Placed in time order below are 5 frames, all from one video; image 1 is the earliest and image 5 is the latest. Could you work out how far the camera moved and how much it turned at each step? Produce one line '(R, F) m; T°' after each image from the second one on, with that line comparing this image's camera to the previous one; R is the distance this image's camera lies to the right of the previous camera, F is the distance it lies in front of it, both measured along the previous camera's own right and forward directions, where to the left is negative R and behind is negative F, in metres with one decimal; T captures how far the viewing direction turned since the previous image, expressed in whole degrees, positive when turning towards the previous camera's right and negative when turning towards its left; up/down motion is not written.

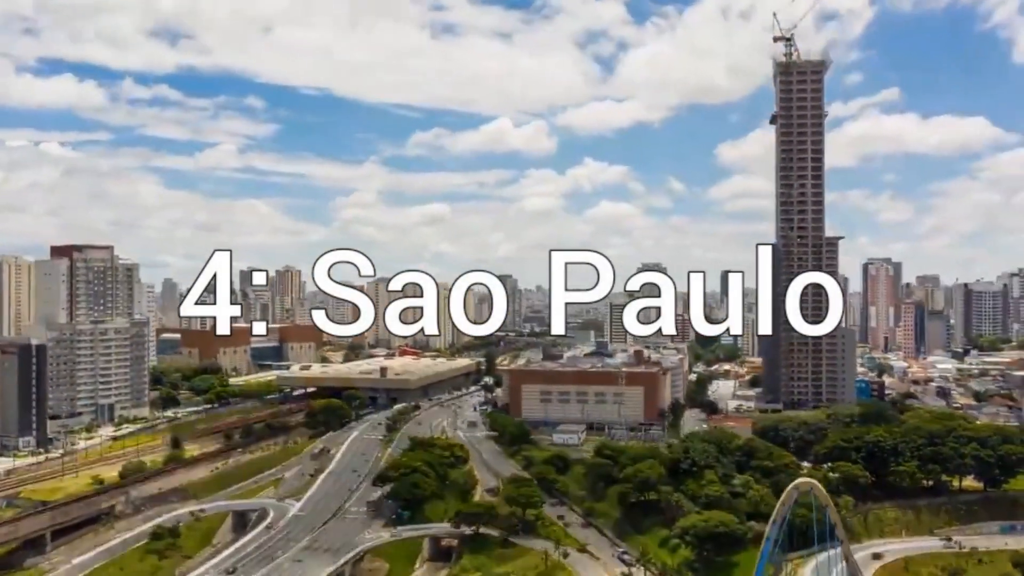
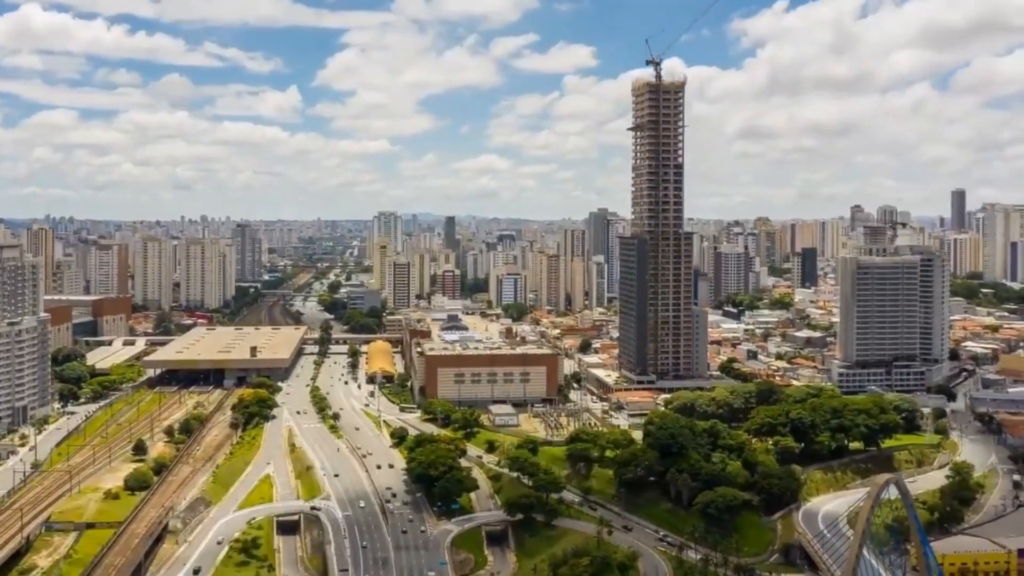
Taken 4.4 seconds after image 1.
(-7.7, -1.9) m; +18°
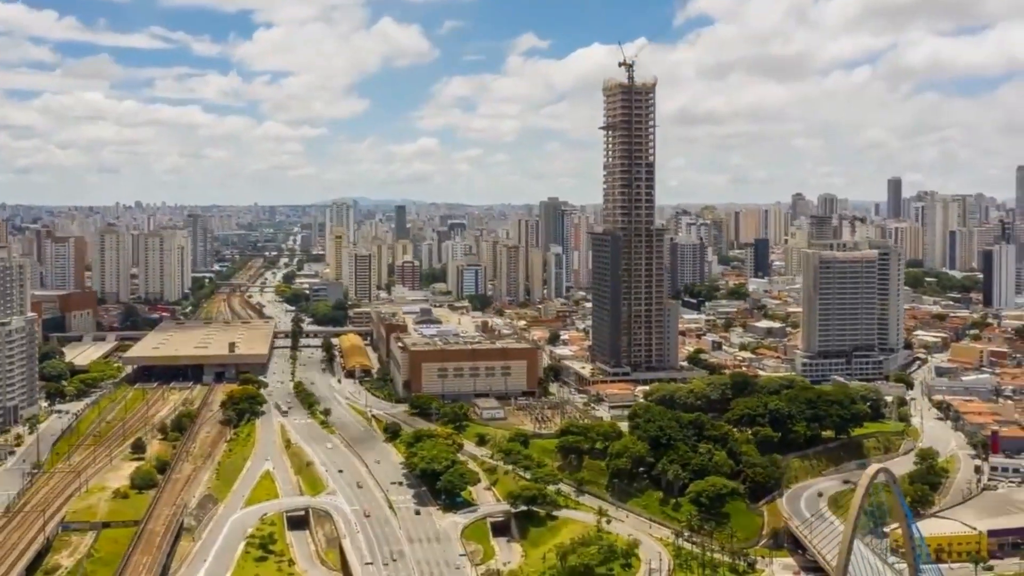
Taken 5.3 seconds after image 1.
(-1.4, -0.9) m; +3°
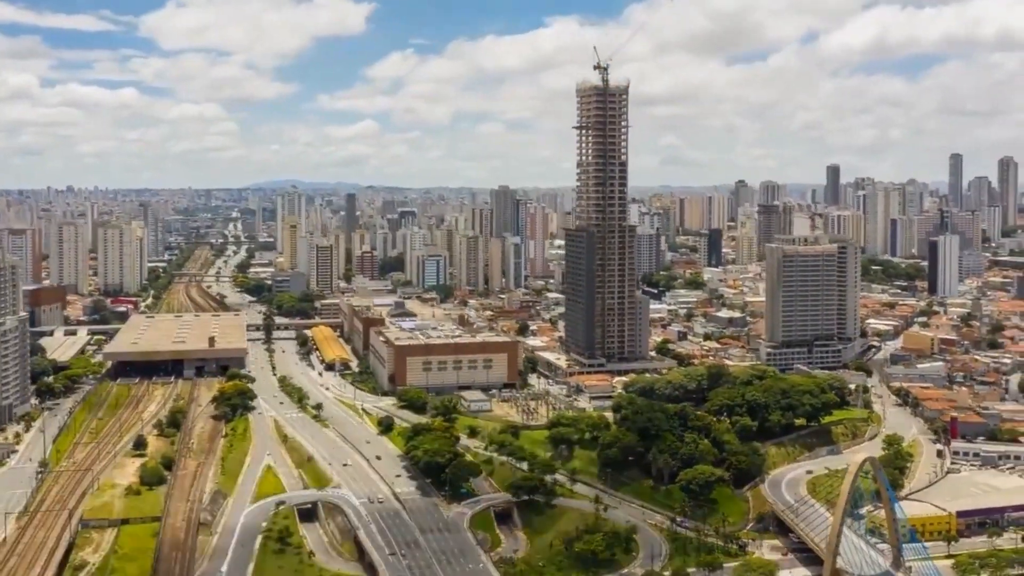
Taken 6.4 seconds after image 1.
(-1.5, -1.1) m; +3°
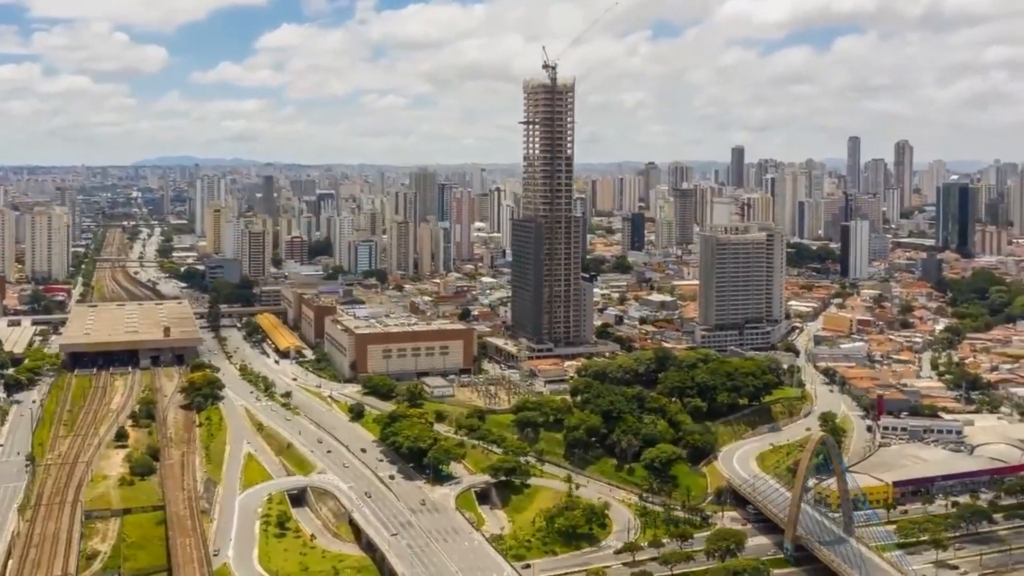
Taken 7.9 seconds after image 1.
(-1.8, -1.6) m; +5°
